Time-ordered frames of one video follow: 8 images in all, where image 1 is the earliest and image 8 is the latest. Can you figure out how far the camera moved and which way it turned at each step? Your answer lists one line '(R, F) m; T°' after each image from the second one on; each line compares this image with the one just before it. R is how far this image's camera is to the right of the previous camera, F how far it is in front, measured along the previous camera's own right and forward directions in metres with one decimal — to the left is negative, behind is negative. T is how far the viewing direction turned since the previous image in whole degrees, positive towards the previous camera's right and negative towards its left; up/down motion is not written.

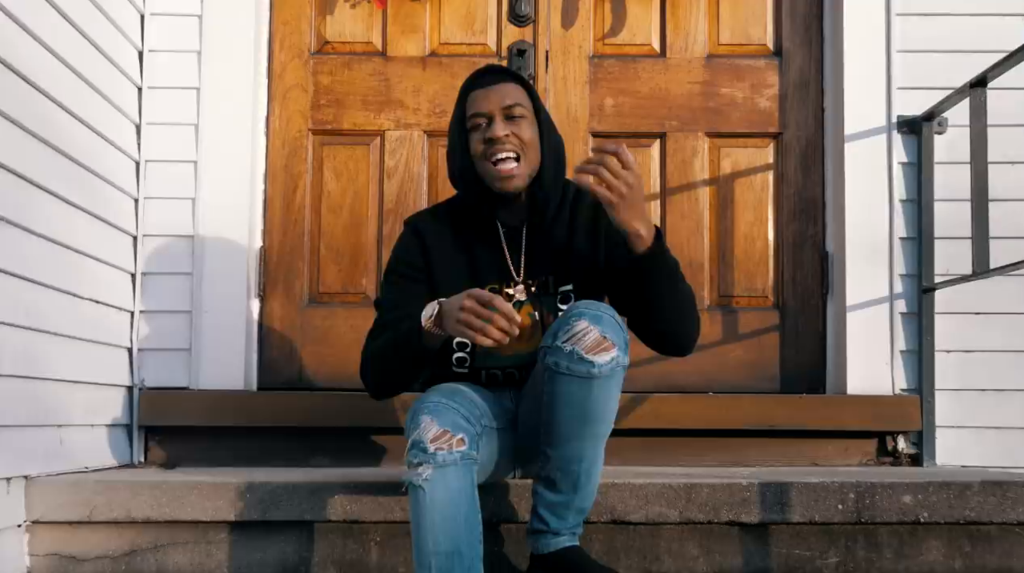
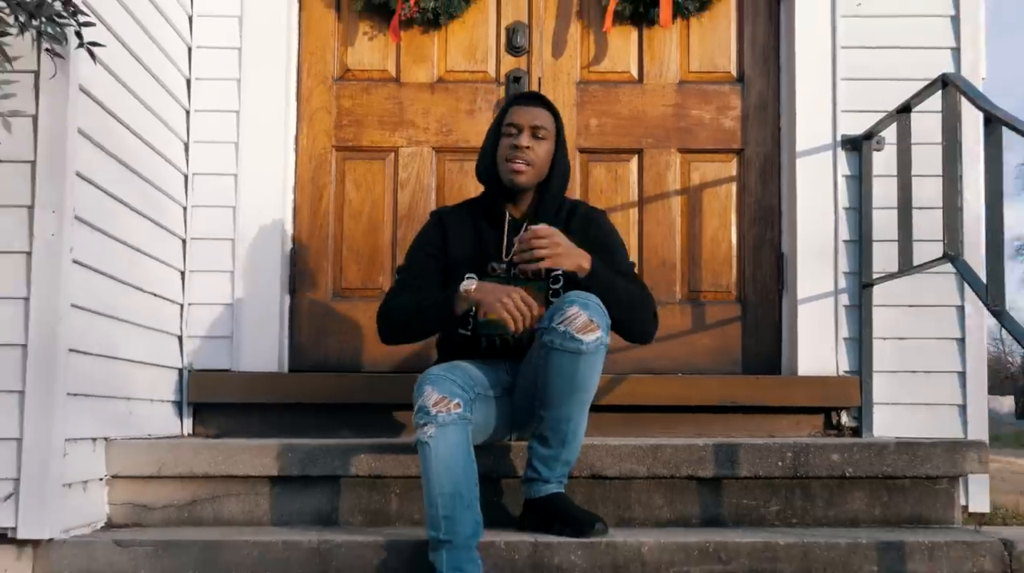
(0.0, -0.5) m; 0°
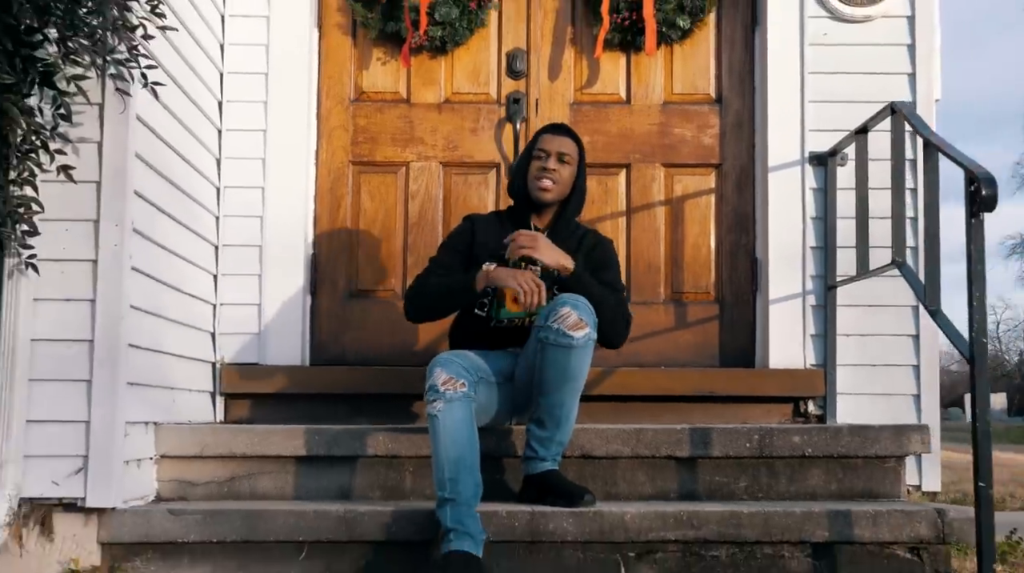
(0.0, -0.4) m; 0°
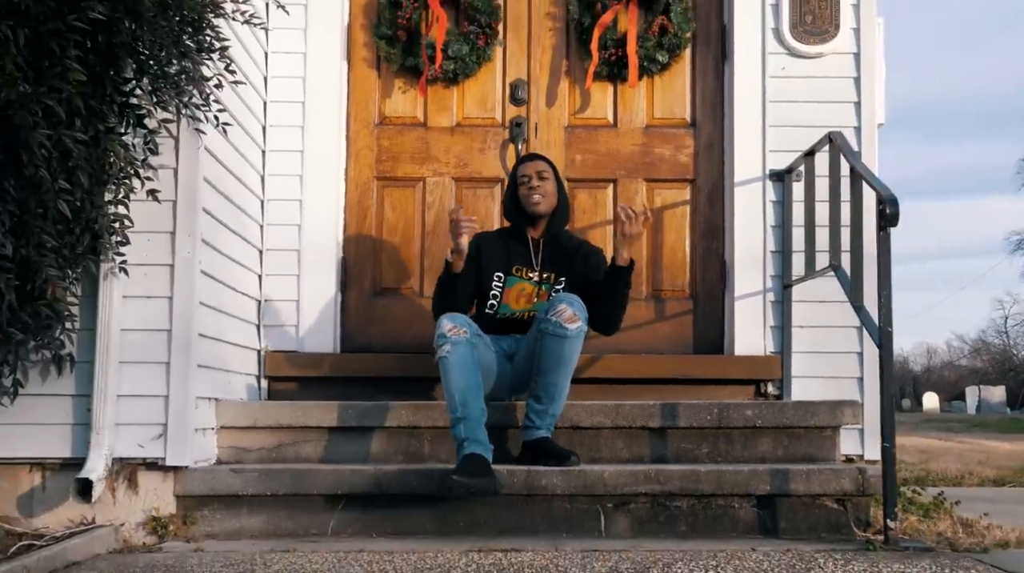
(0.0, -0.6) m; -1°
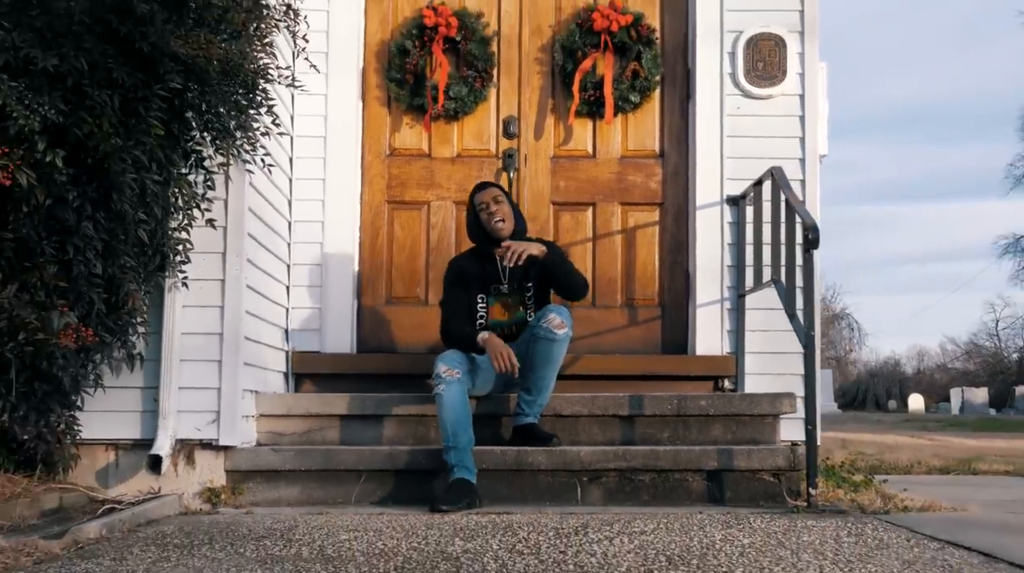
(0.0, -0.7) m; 0°
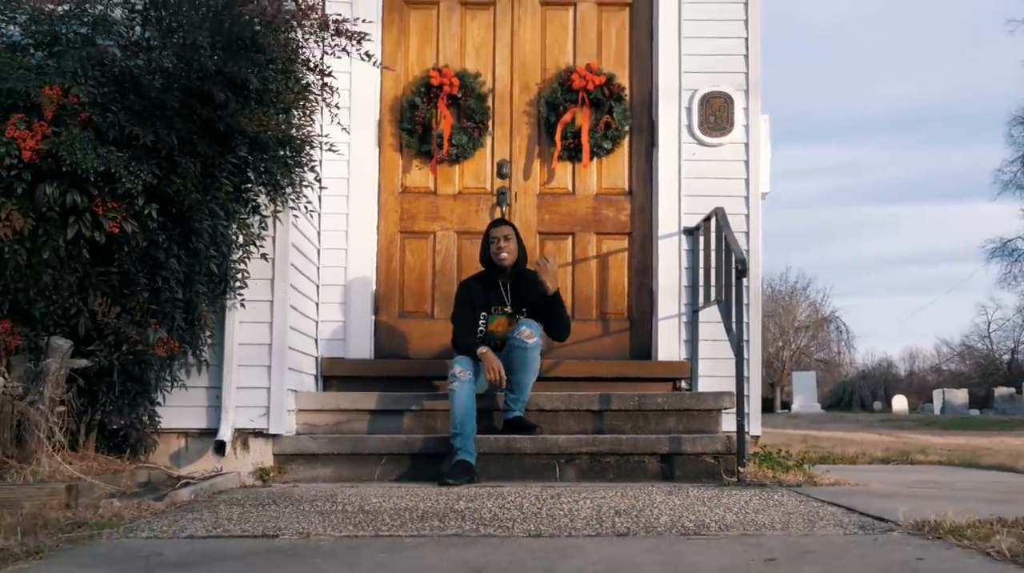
(0.0, -1.0) m; 0°
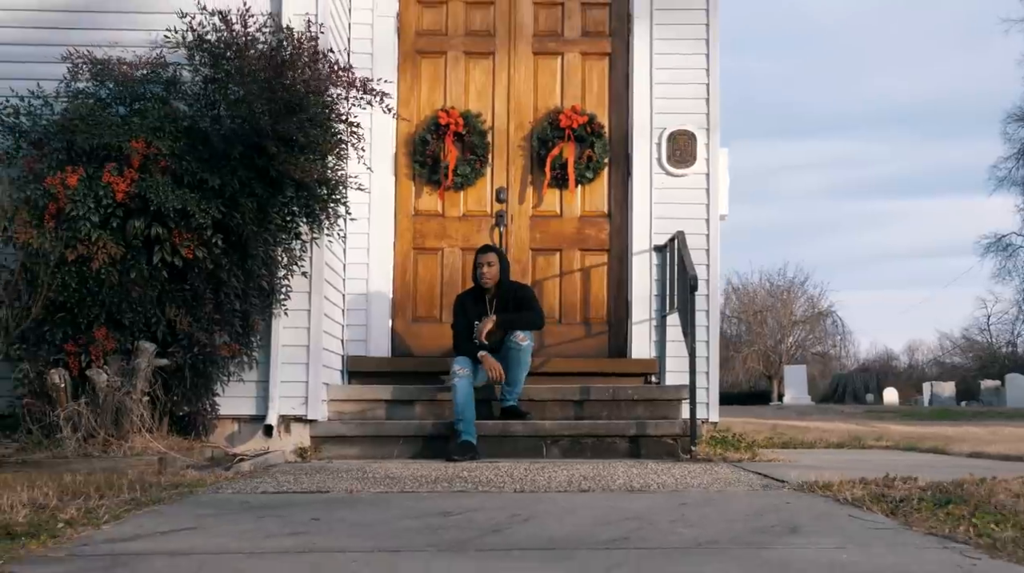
(+0.1, -1.1) m; 0°
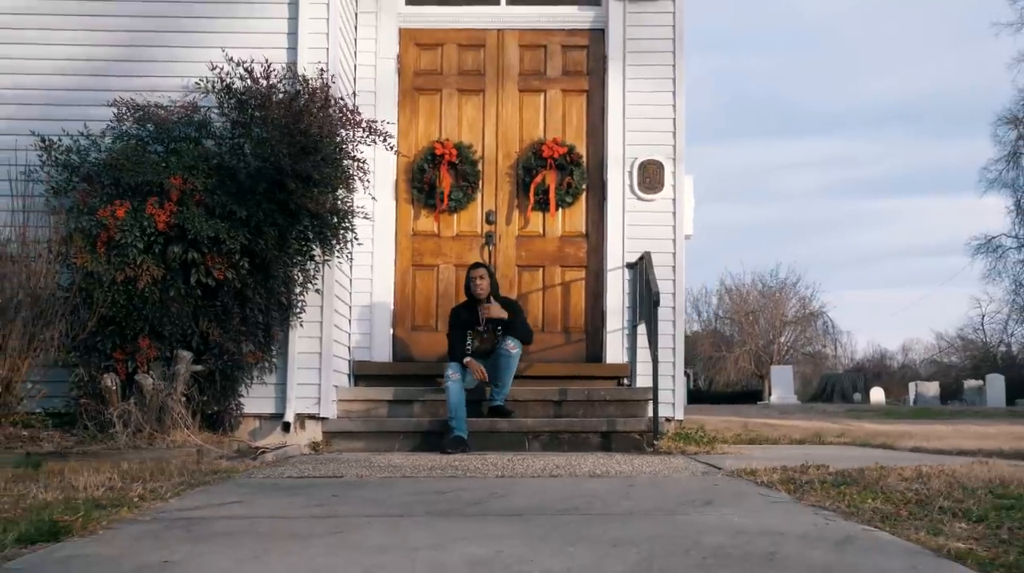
(+0.1, -0.9) m; 0°
